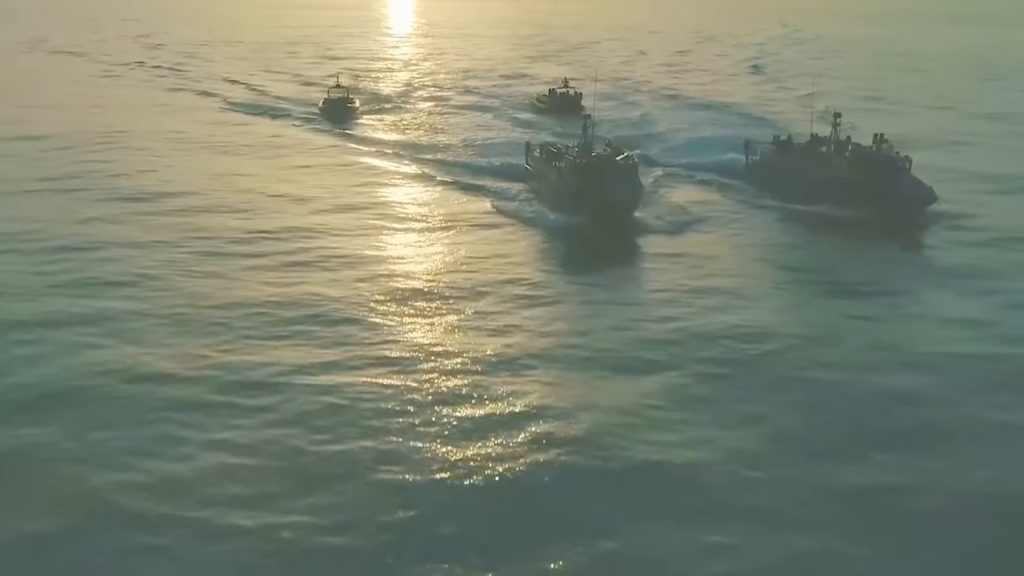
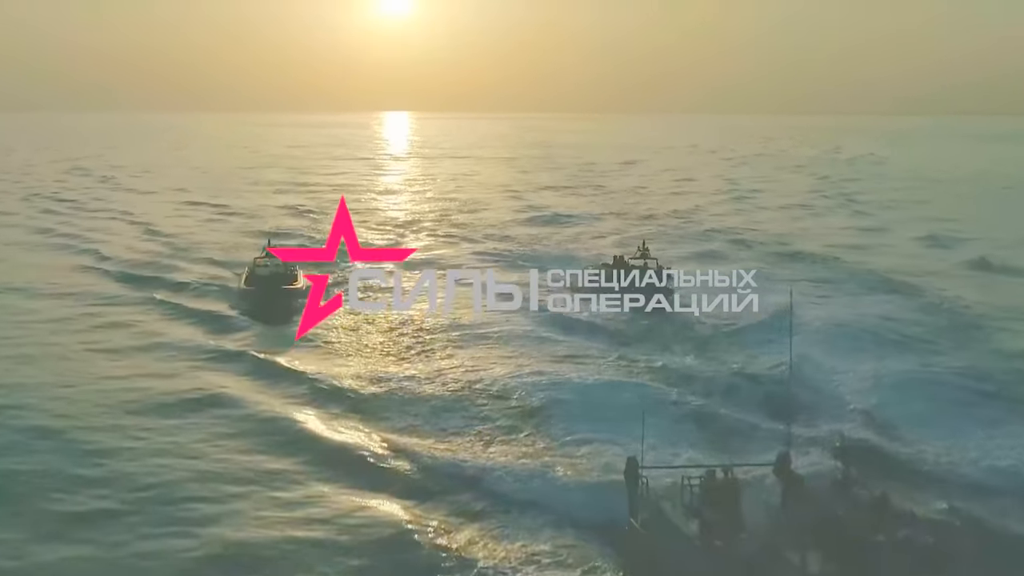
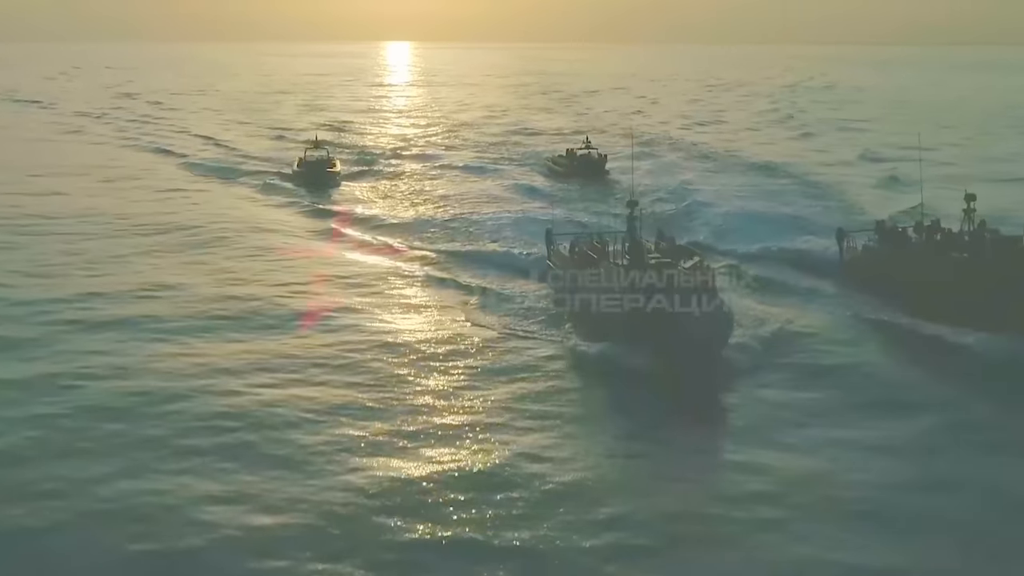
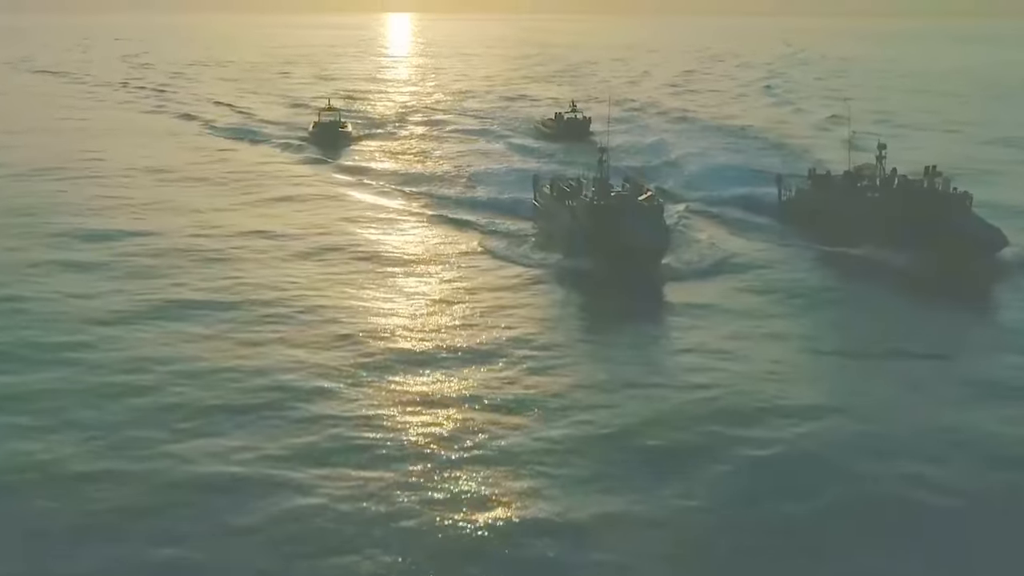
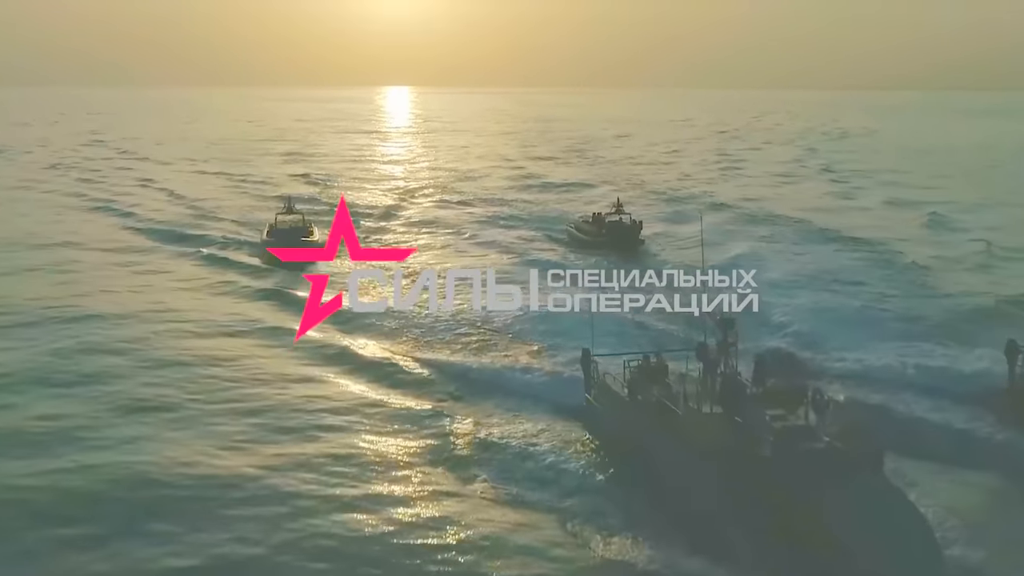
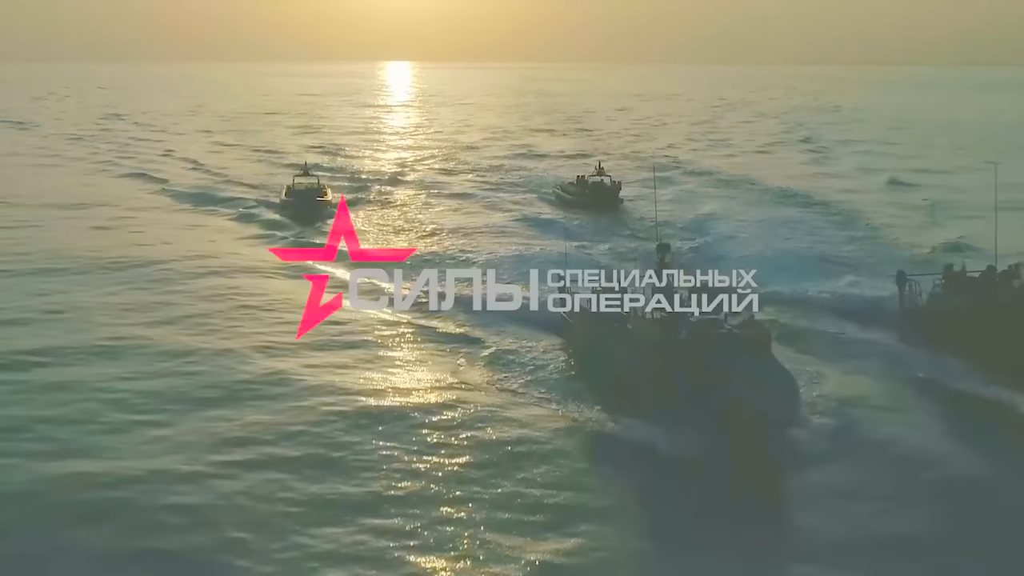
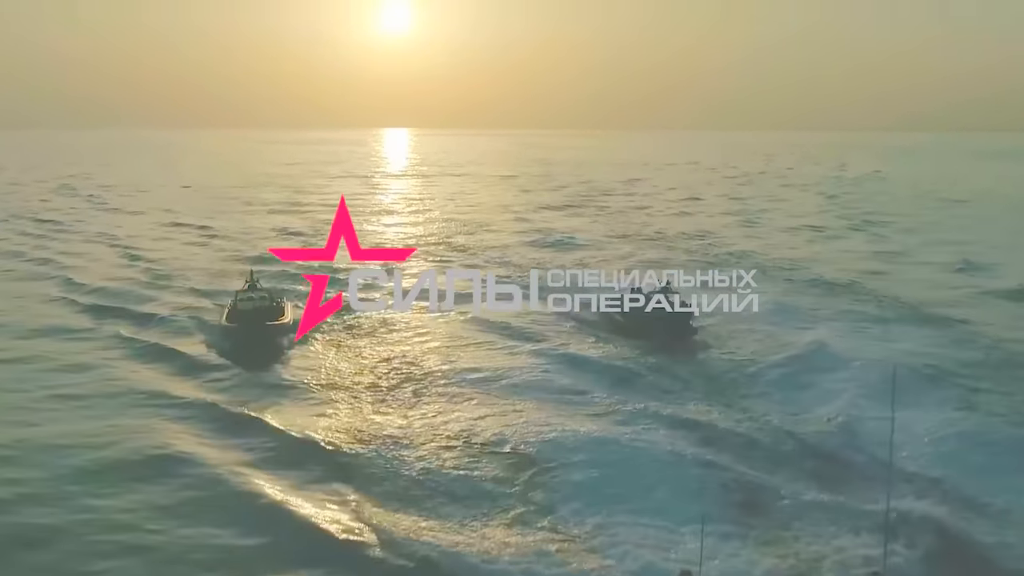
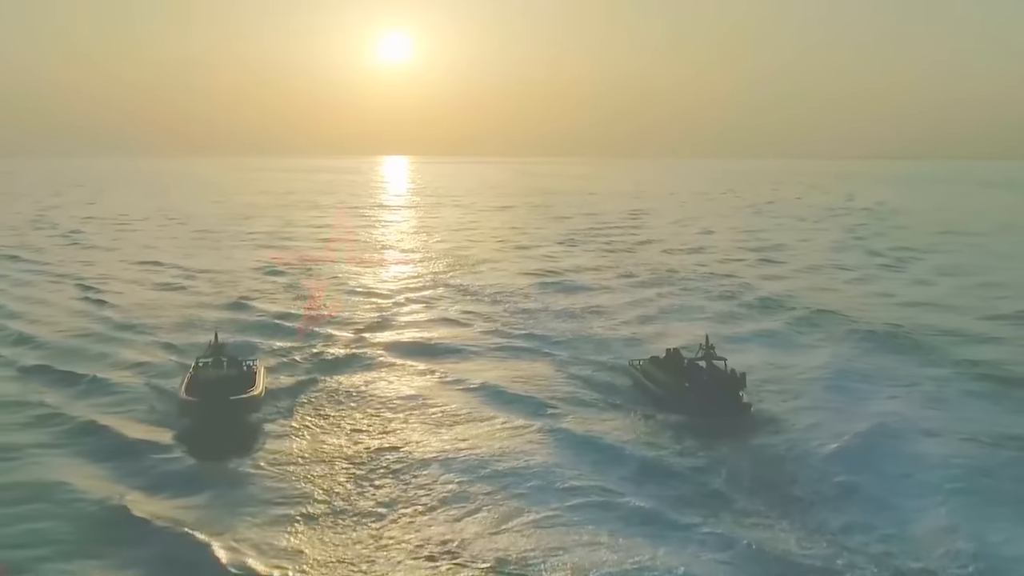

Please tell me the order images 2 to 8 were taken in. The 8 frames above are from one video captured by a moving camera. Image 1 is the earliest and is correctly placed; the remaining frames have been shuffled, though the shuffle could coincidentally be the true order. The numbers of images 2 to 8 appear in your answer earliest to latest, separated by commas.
4, 3, 6, 5, 2, 7, 8
